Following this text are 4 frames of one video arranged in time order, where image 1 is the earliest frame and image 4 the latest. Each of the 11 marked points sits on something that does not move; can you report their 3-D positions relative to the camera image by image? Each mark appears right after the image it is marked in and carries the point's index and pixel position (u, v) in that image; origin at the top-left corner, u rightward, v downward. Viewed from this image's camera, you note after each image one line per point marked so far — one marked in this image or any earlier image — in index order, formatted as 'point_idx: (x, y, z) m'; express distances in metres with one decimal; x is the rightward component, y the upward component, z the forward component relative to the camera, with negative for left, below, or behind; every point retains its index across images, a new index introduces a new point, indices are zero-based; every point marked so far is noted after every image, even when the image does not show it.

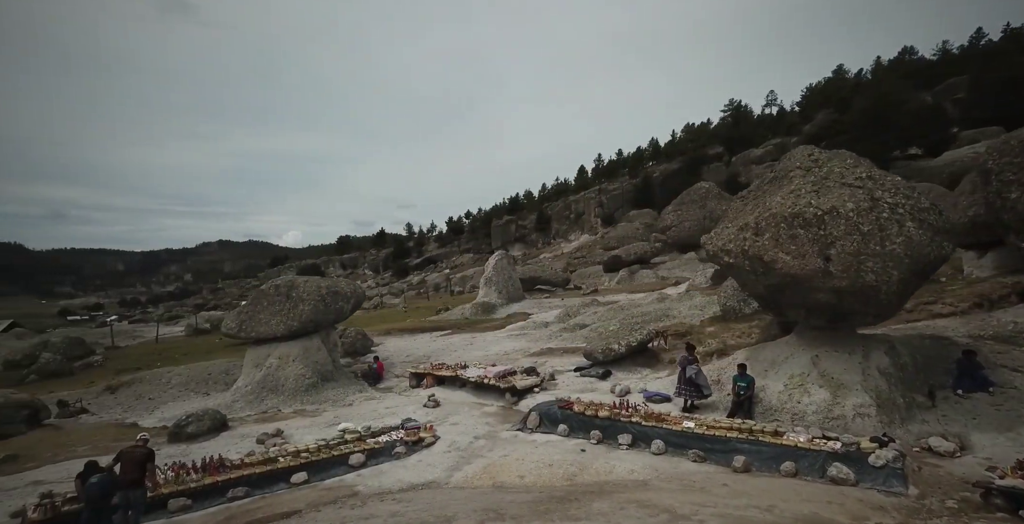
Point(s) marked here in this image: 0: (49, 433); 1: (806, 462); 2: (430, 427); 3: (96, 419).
0: (-16.9, -6.2, +19.6) m
1: (+5.6, -3.8, +9.7) m
2: (-2.4, -4.9, +15.4) m
3: (-16.5, -6.3, +21.6) m
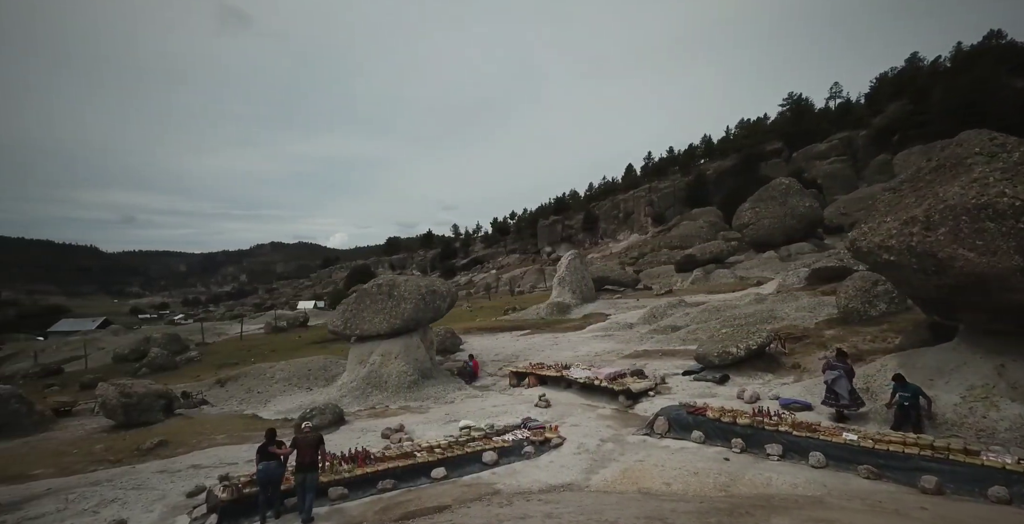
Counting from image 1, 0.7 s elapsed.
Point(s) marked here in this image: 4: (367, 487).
0: (-12.9, -6.2, +20.5) m
1: (+8.7, -3.7, +8.9) m
2: (+1.2, -4.9, +15.1) m
3: (-12.3, -6.3, +22.4) m
4: (-3.6, -5.5, +12.9) m
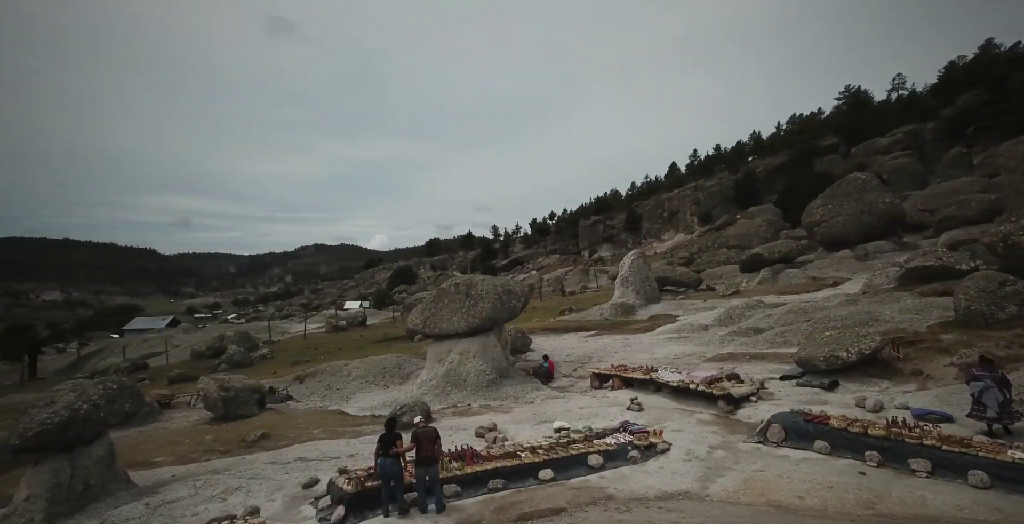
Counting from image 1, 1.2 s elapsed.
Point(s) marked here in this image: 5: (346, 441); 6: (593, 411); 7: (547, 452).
0: (-9.6, -6.1, +20.9) m
1: (+11.1, -3.7, +7.8) m
2: (+4.1, -4.8, +14.5) m
3: (-8.9, -6.3, +22.8) m
4: (-0.9, -5.4, +12.7) m
5: (-5.7, -6.2, +18.1) m
6: (+2.8, -5.2, +18.3) m
7: (+1.0, -5.3, +14.3) m
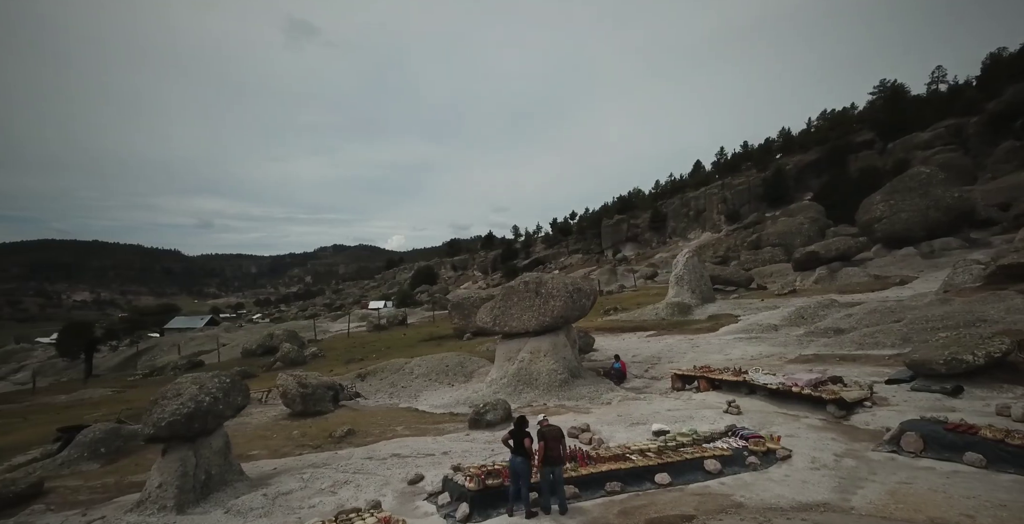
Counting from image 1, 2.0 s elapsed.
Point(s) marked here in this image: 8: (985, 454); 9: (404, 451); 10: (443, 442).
0: (-6.5, -6.1, +20.5) m
1: (+13.7, -3.5, +6.7) m
2: (+6.9, -4.7, +13.7) m
3: (-5.8, -6.2, +22.4) m
4: (+1.9, -5.3, +12.0) m
5: (-2.7, -6.1, +17.6) m
6: (+5.8, -5.1, +17.5) m
7: (+3.8, -5.2, +13.6) m
8: (+10.5, -4.2, +11.6) m
9: (-3.3, -5.8, +15.5) m
10: (-2.5, -6.2, +18.2) m
